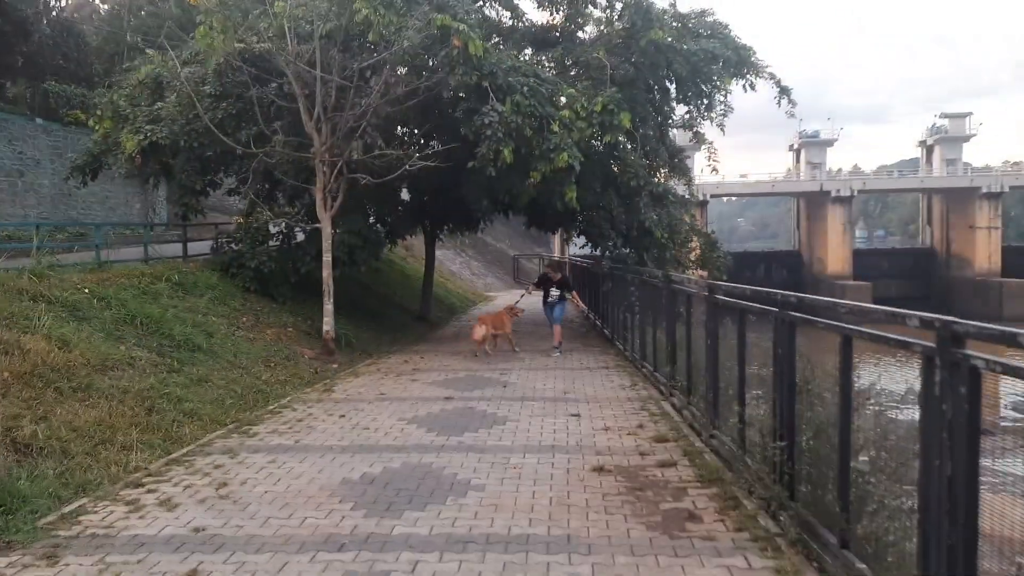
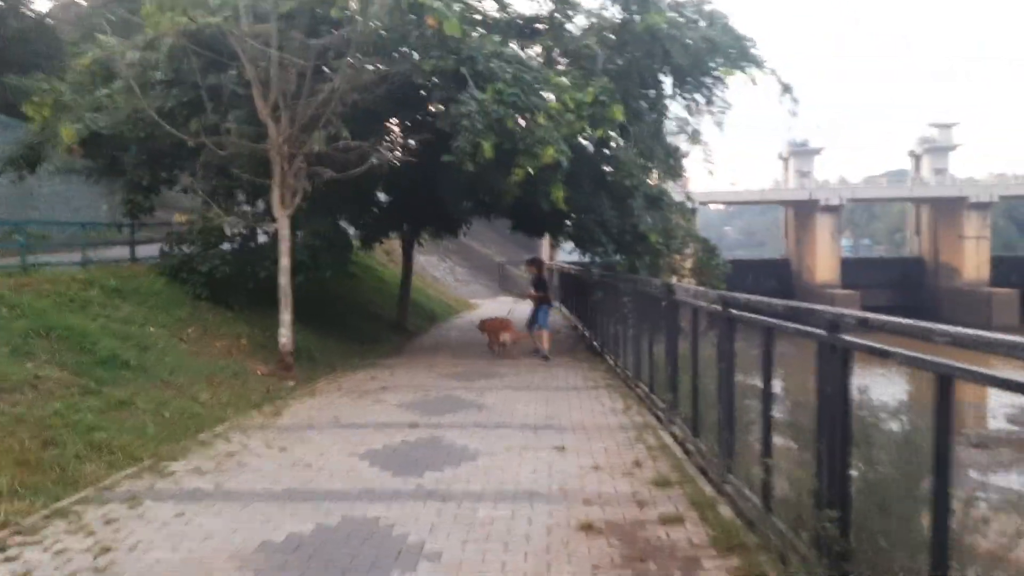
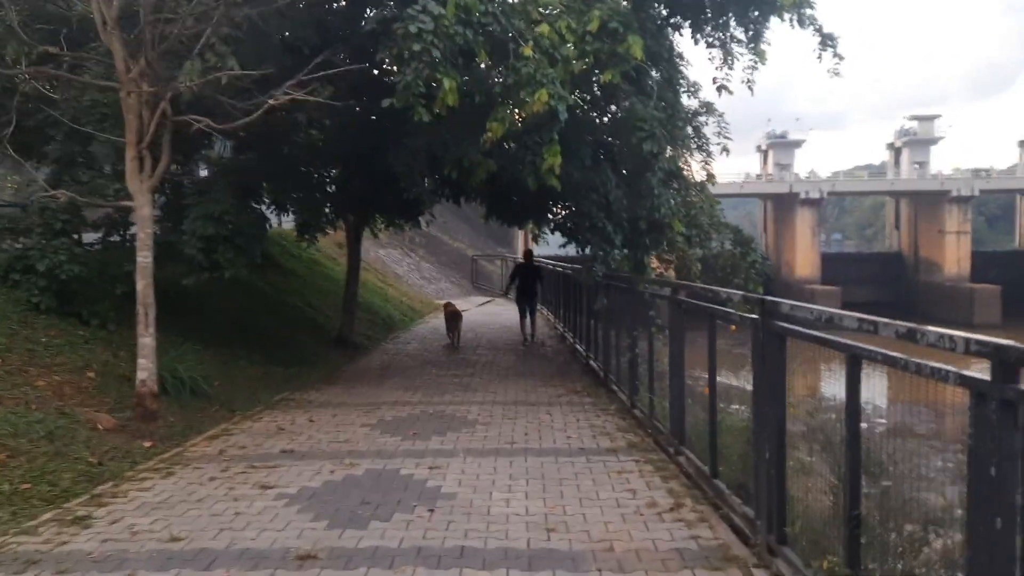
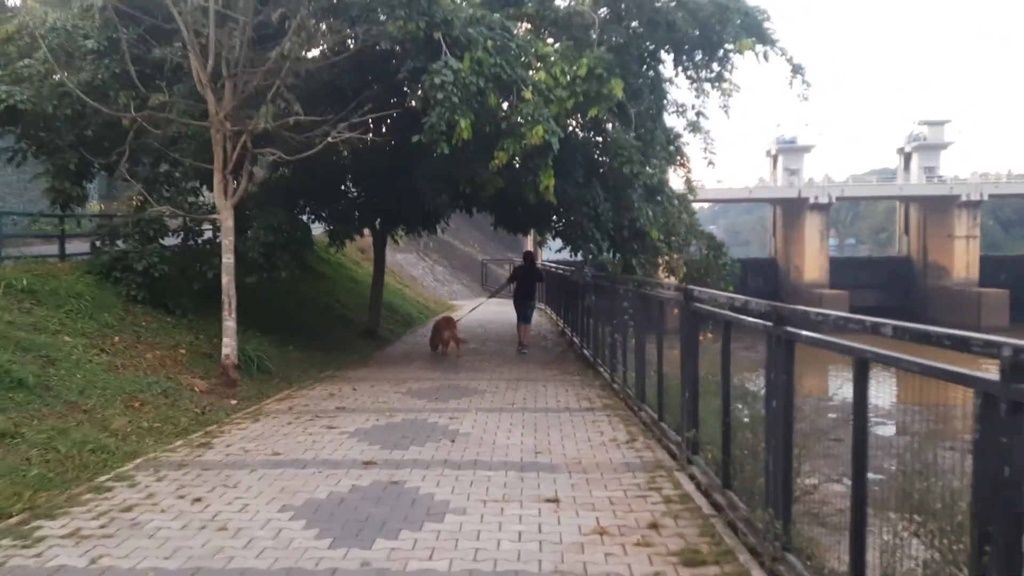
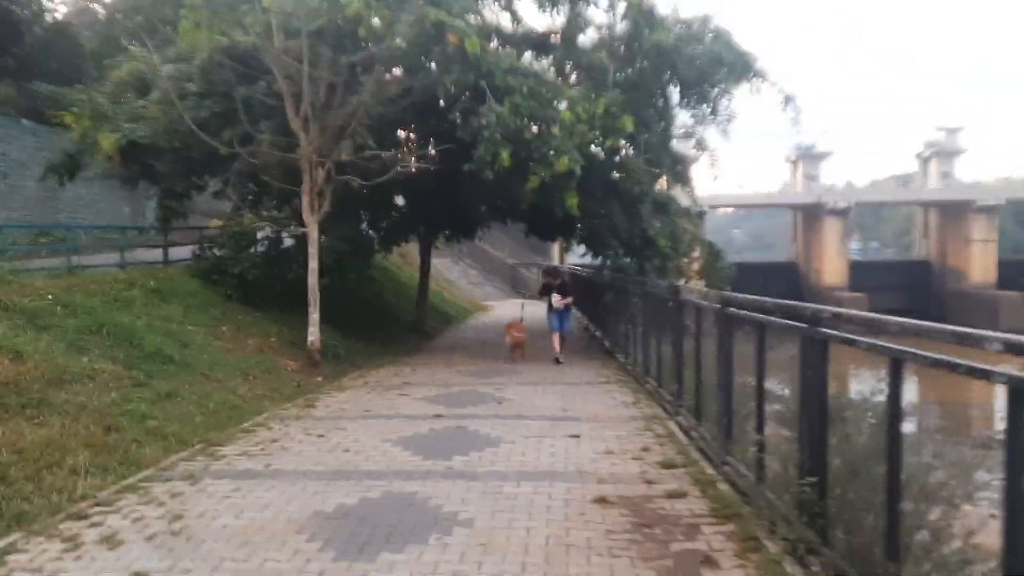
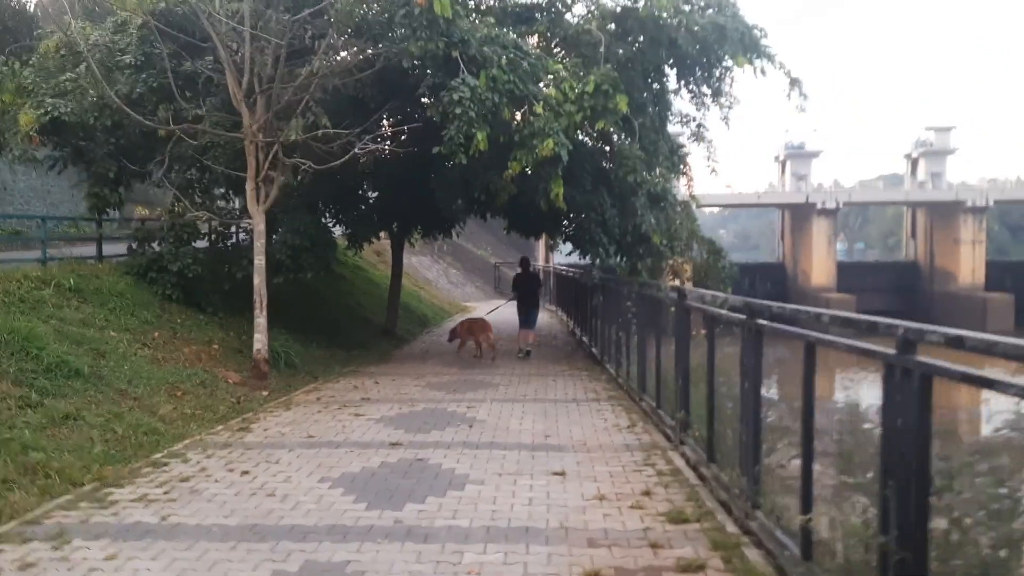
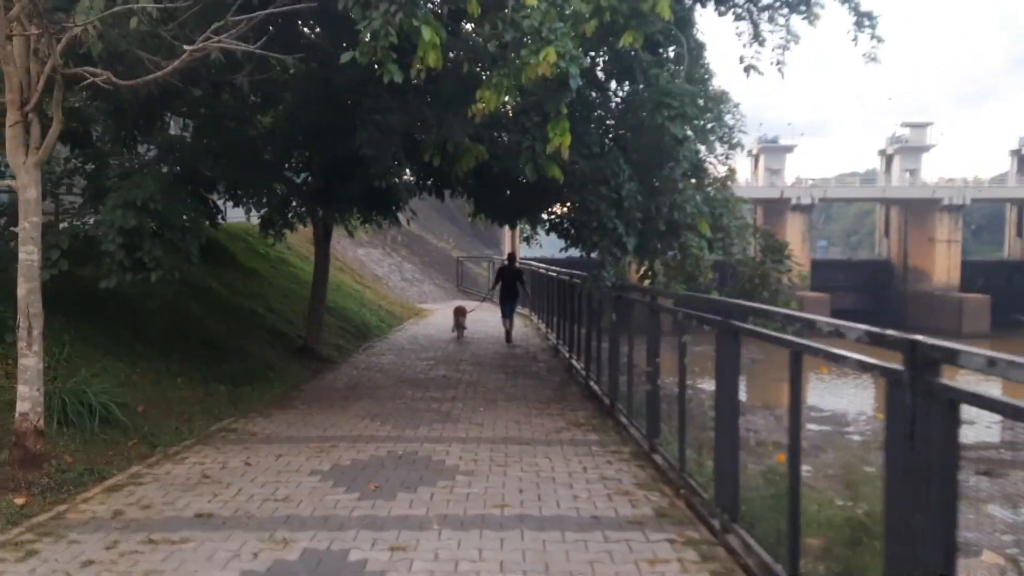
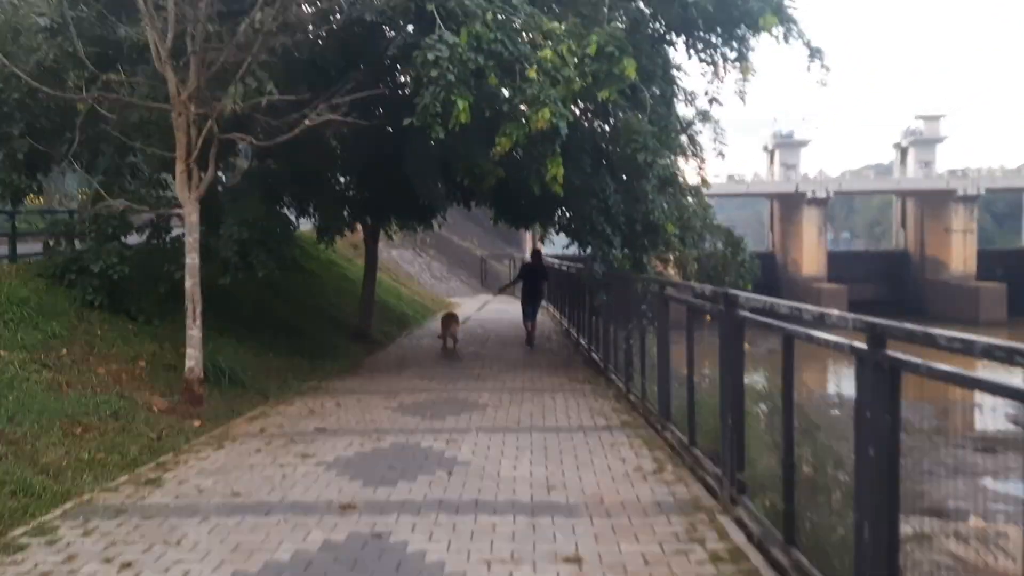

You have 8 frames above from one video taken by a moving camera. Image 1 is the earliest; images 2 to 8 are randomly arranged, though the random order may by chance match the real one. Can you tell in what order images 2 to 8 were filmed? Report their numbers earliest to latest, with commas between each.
5, 2, 6, 4, 8, 3, 7
